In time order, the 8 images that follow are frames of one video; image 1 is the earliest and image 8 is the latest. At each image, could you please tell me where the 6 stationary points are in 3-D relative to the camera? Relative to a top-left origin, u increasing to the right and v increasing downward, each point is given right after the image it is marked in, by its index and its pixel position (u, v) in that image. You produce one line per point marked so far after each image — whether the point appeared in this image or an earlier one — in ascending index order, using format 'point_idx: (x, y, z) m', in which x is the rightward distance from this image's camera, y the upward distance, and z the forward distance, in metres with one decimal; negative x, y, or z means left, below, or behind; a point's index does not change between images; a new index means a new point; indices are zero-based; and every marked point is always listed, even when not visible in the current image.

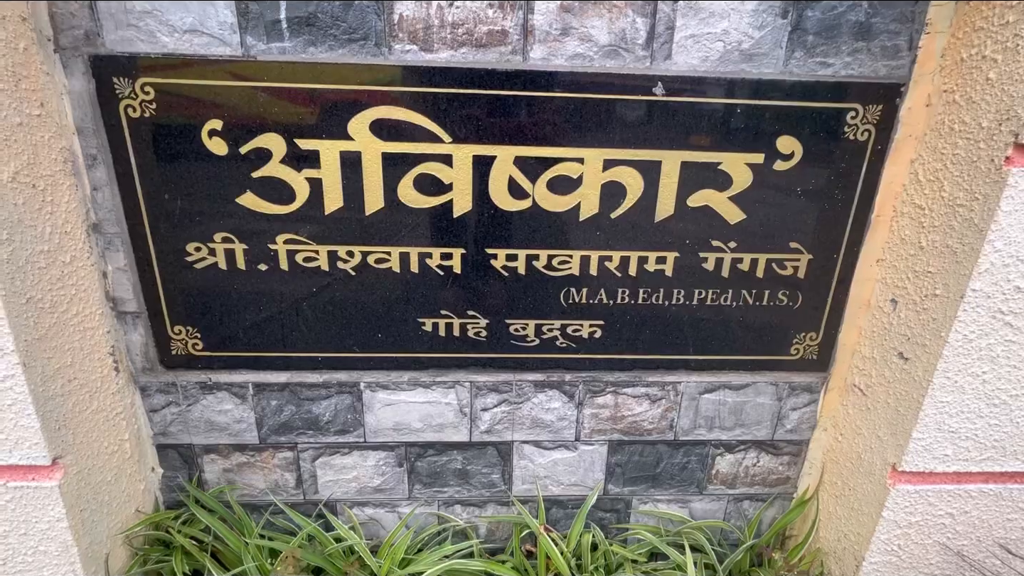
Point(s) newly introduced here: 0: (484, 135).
0: (0.0, +0.2, +0.5) m
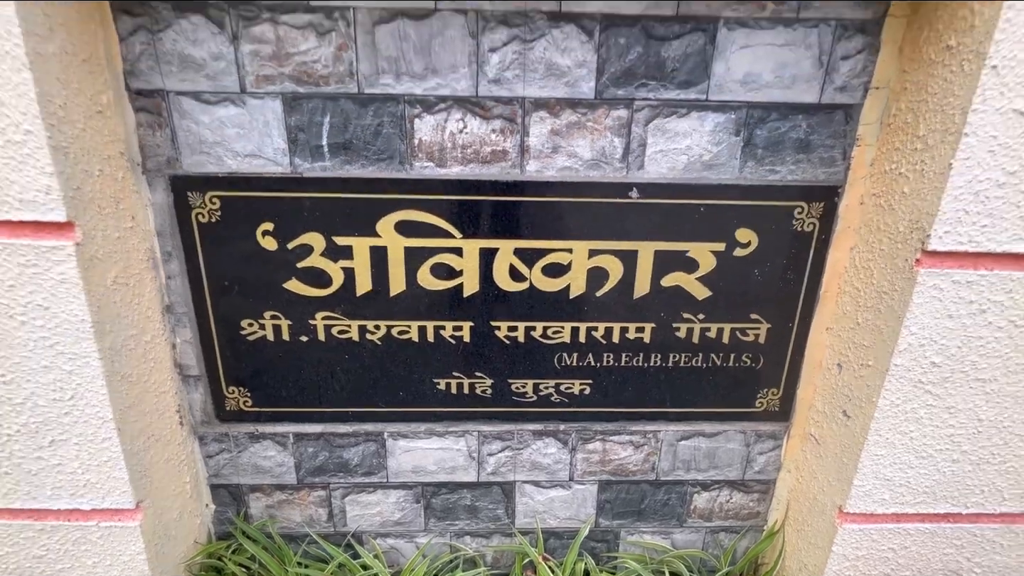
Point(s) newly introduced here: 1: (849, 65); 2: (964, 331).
0: (0.0, +0.1, +0.7) m
1: (+0.4, +0.3, +0.6) m
2: (+0.6, 0.0, +0.6) m
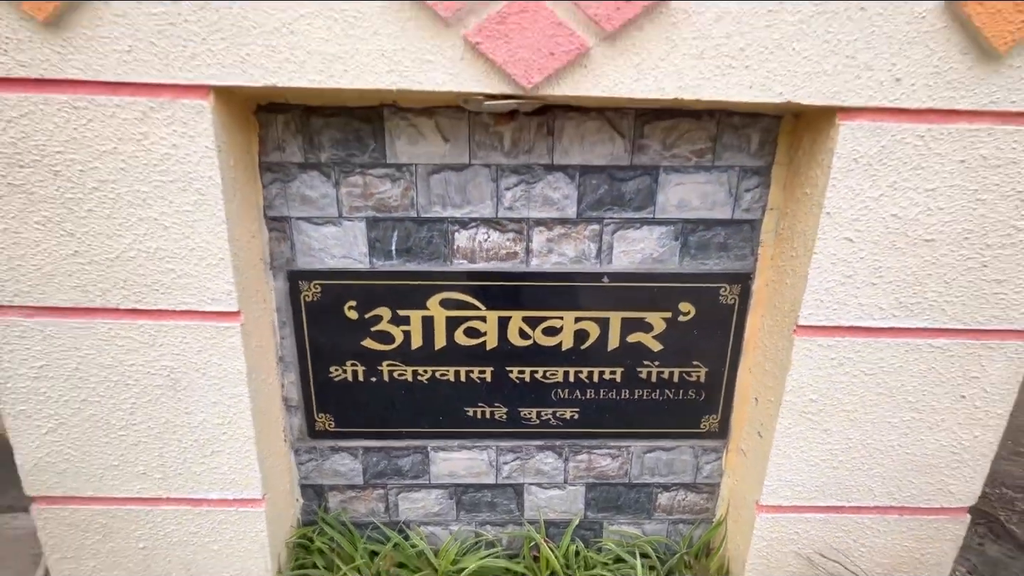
0: (0.0, 0.0, +1.0) m
1: (+0.5, +0.2, +0.9) m
2: (+0.6, -0.2, +0.9) m
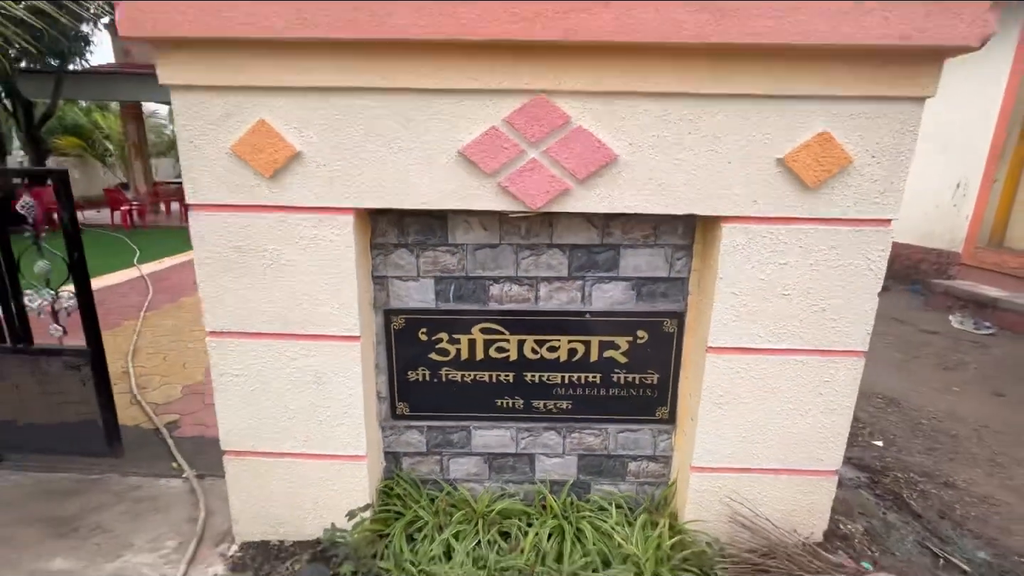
0: (0.0, -0.1, +1.5) m
1: (+0.5, +0.1, +1.4) m
2: (+0.6, -0.3, +1.4) m
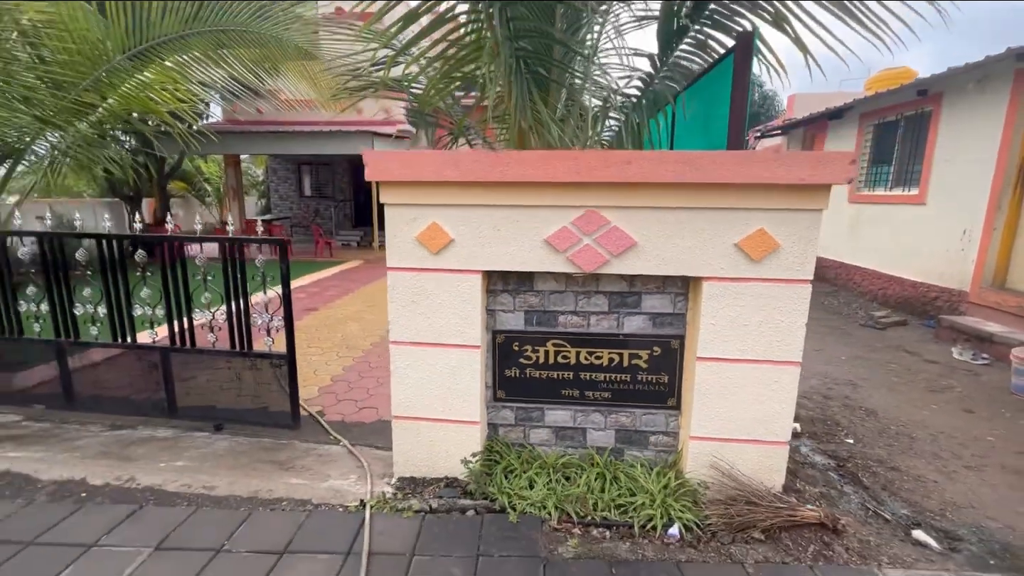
0: (+0.3, -0.3, +2.4) m
1: (+0.8, -0.1, +2.3) m
2: (+0.9, -0.4, +2.2) m
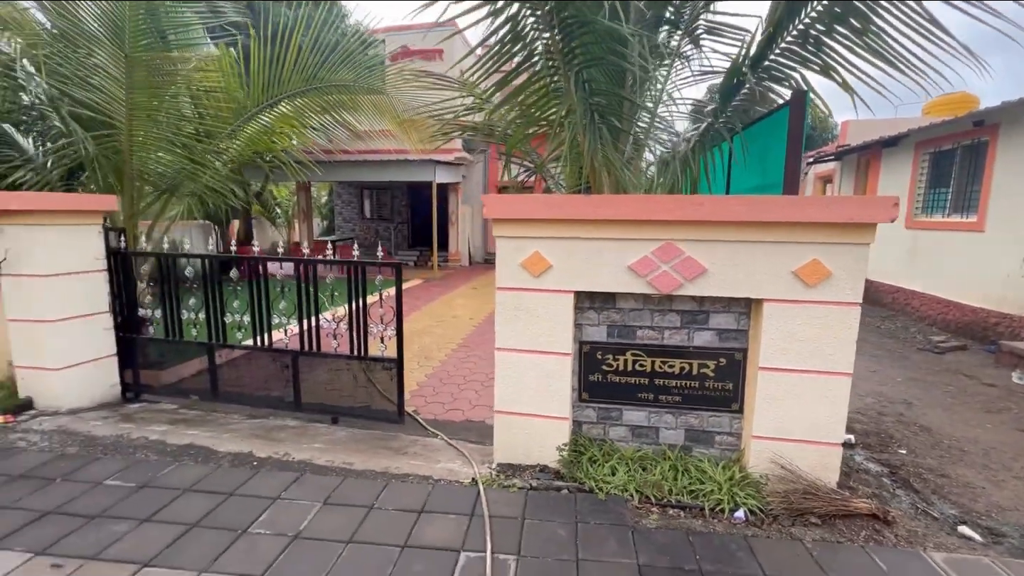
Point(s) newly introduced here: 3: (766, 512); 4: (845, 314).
0: (+0.8, -0.4, +2.8) m
1: (+1.3, -0.2, +2.7) m
2: (+1.4, -0.5, +2.6) m
3: (+1.3, -1.1, +2.4) m
4: (+1.7, -0.1, +2.4) m
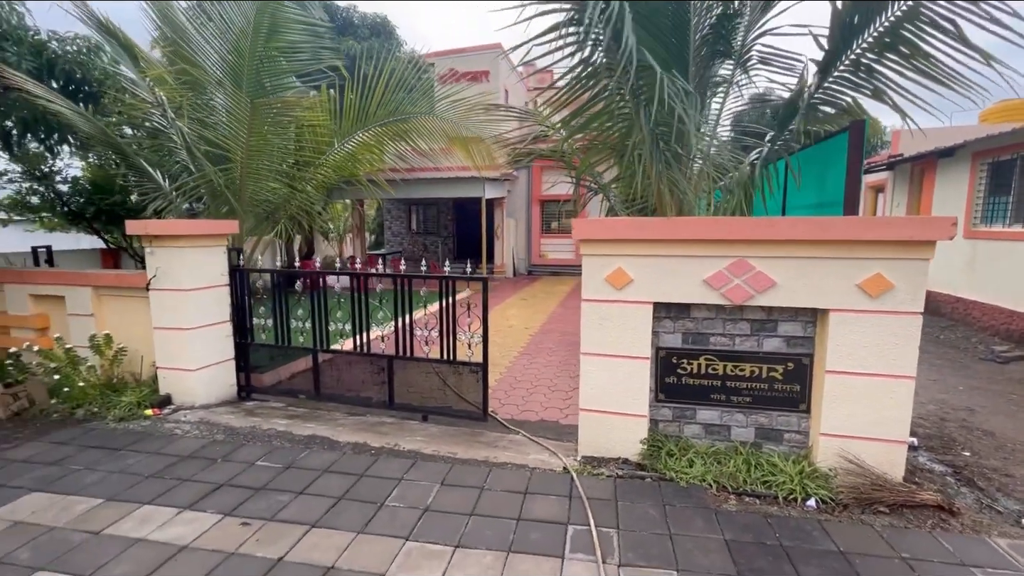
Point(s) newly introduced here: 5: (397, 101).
0: (+1.4, -0.5, +3.1) m
1: (+1.8, -0.2, +3.0) m
2: (+1.9, -0.6, +2.8) m
3: (+1.8, -1.2, +2.7) m
4: (+2.2, -0.2, +2.7) m
5: (-1.2, +2.0, +5.0) m
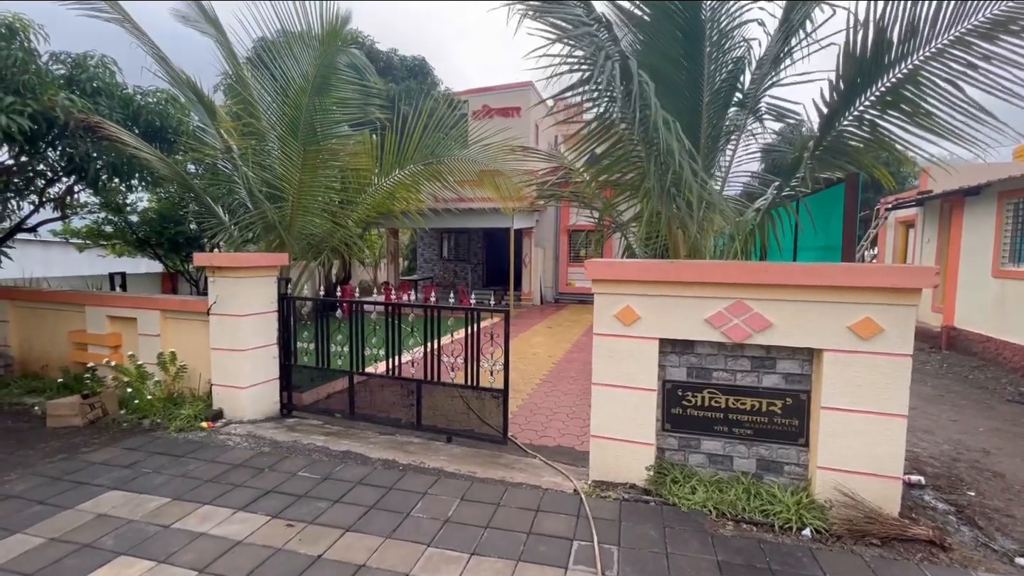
0: (+1.5, -0.7, +3.3) m
1: (+1.9, -0.5, +3.2) m
2: (+2.0, -0.9, +3.0) m
3: (+1.9, -1.5, +2.9) m
4: (+2.3, -0.5, +2.9) m
5: (-0.9, +1.6, +5.5) m
